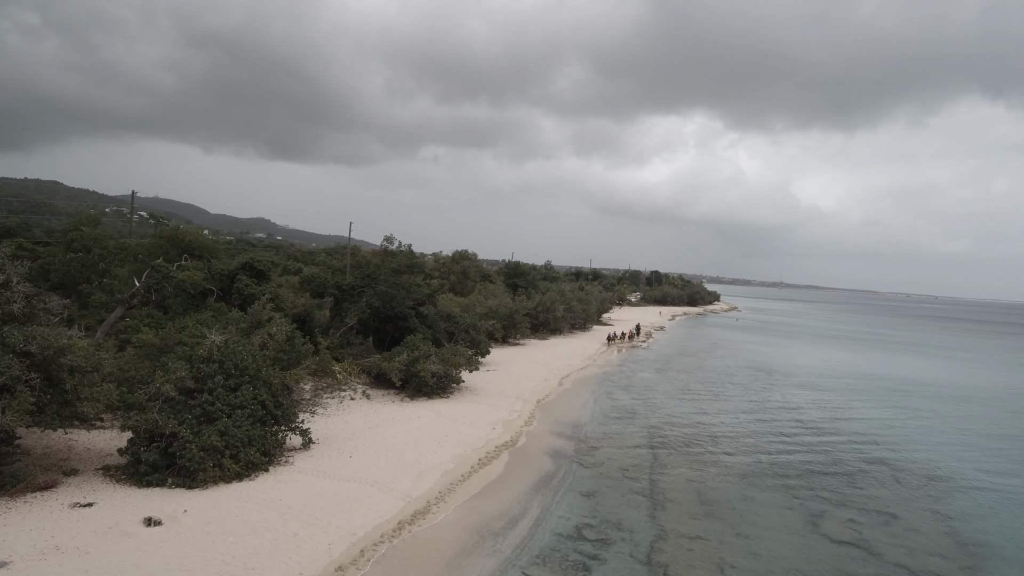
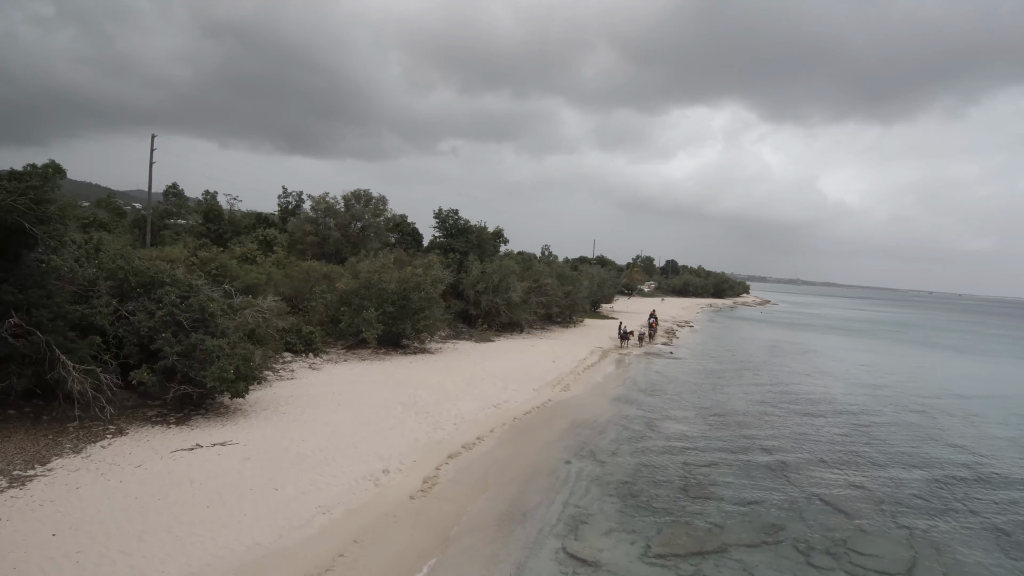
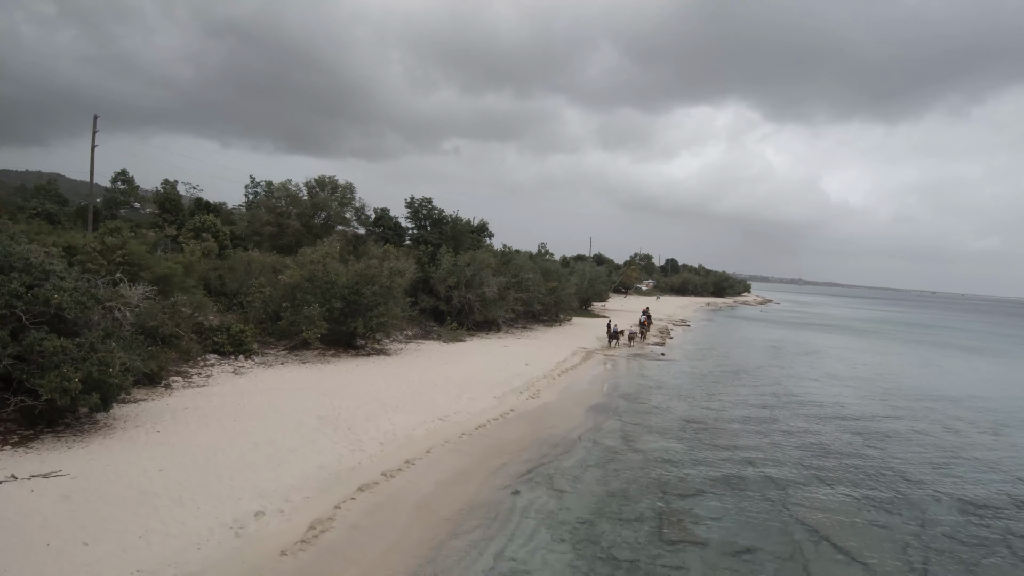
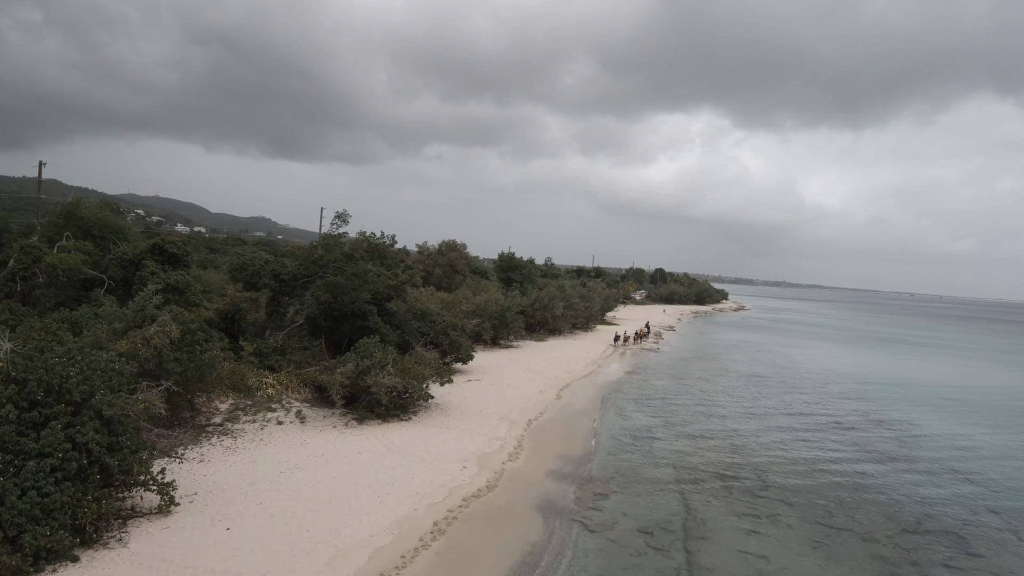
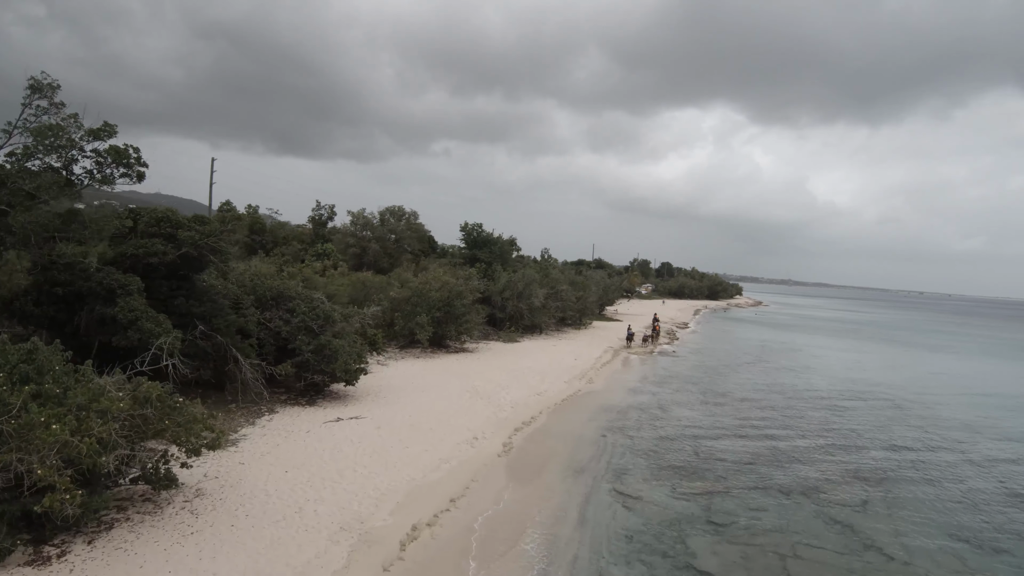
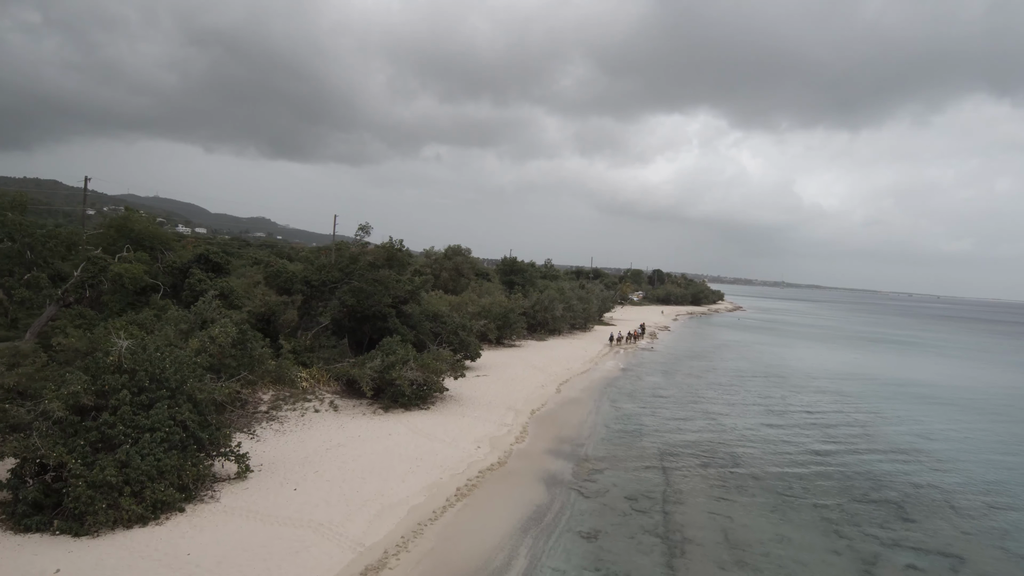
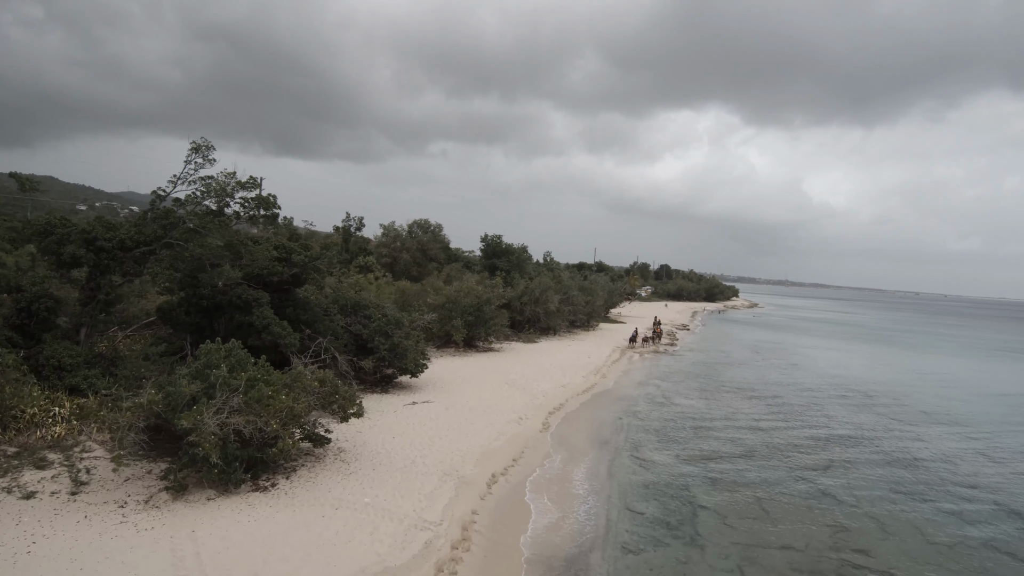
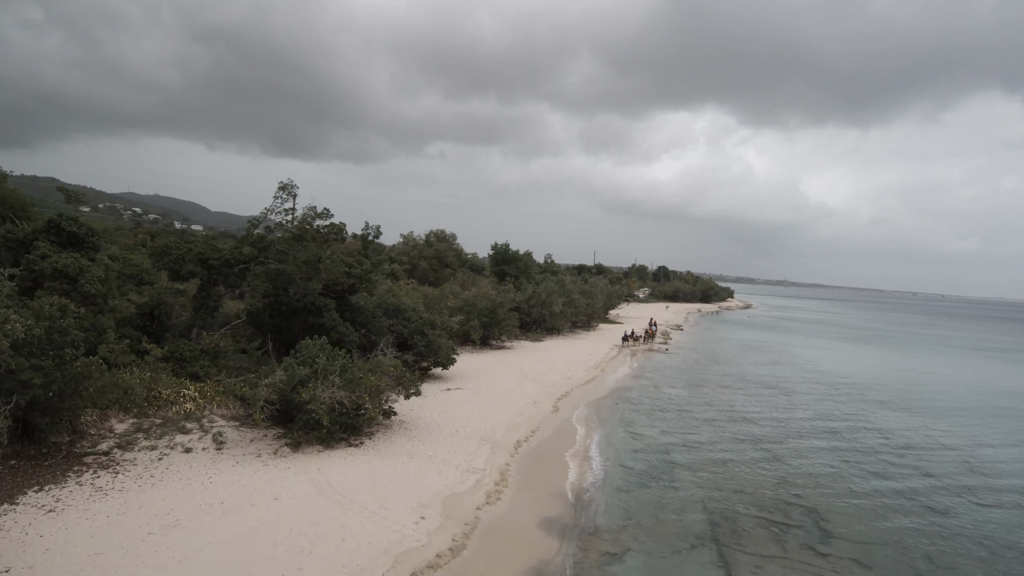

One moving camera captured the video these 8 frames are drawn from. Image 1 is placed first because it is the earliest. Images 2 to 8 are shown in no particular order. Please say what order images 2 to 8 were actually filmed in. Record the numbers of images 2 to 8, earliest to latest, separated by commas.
6, 4, 8, 7, 5, 2, 3
